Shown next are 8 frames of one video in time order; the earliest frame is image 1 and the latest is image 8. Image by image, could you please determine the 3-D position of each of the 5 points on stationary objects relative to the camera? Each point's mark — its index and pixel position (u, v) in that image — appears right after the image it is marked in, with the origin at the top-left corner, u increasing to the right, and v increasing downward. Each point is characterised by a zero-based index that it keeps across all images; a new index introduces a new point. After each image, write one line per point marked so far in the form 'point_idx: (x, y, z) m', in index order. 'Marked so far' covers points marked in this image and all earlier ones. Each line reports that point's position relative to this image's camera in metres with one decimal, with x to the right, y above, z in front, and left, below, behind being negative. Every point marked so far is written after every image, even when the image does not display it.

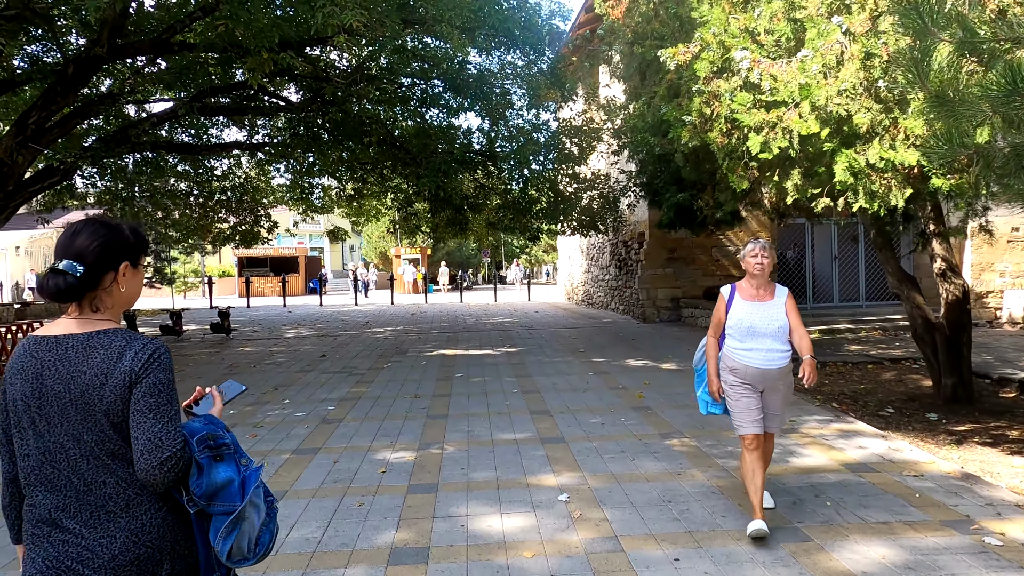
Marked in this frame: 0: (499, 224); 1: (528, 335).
0: (-0.2, +1.2, +12.0) m
1: (+0.3, -0.8, +12.0) m
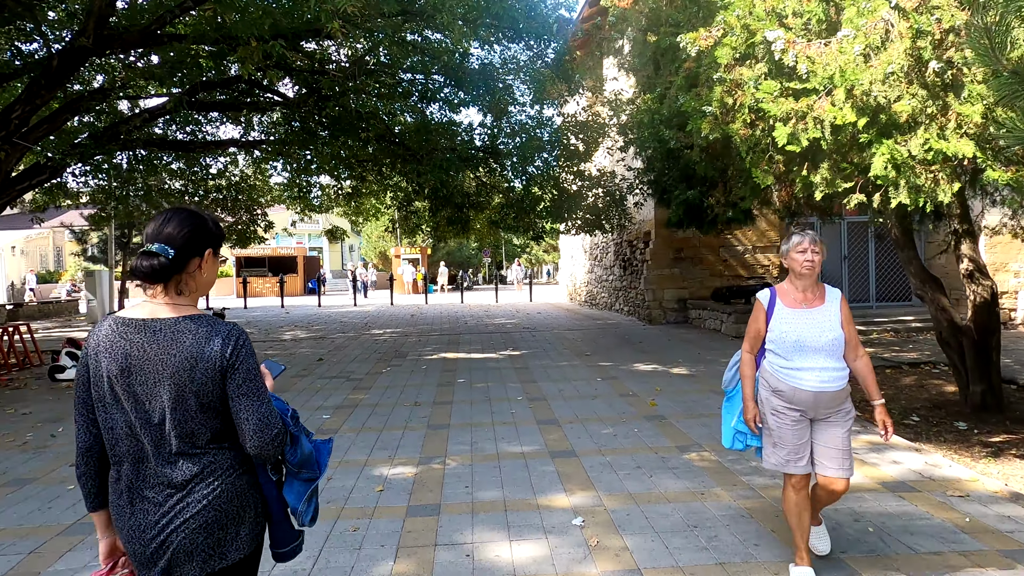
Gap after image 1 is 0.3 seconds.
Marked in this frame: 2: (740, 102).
0: (-0.2, +1.1, +11.6) m
1: (+0.4, -0.9, +11.7) m
2: (+1.7, +1.4, +4.8) m
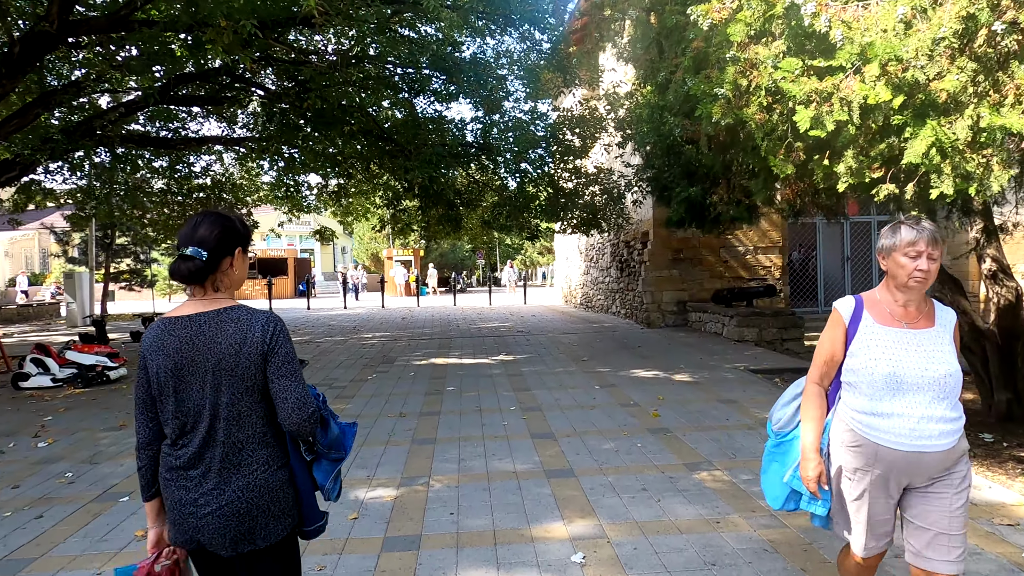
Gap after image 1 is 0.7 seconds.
0: (-0.3, +1.1, +11.2) m
1: (+0.2, -0.9, +11.2) m
2: (+1.6, +1.4, +4.4) m
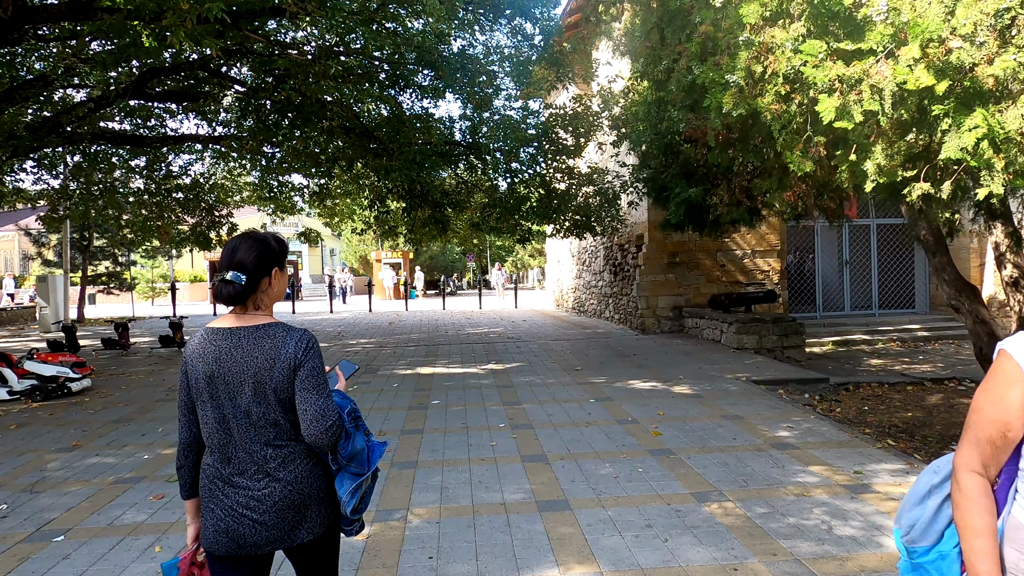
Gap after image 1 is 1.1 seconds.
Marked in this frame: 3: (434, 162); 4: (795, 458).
0: (-0.5, +1.0, +10.7) m
1: (+0.1, -1.0, +10.8) m
2: (+1.6, +1.3, +3.9) m
3: (-1.1, +1.7, +9.0) m
4: (+2.0, -1.2, +4.7) m
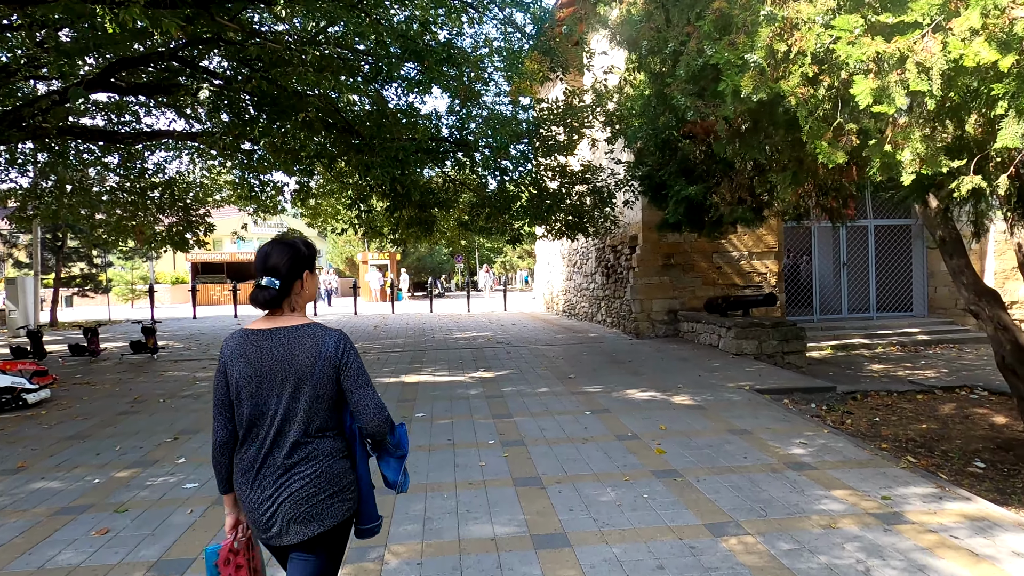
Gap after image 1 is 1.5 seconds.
0: (-0.6, +1.0, +10.3) m
1: (-0.1, -1.0, +10.3) m
2: (+1.5, +1.3, +3.5) m
3: (-1.2, +1.7, +8.5) m
4: (+1.9, -1.2, +4.2) m
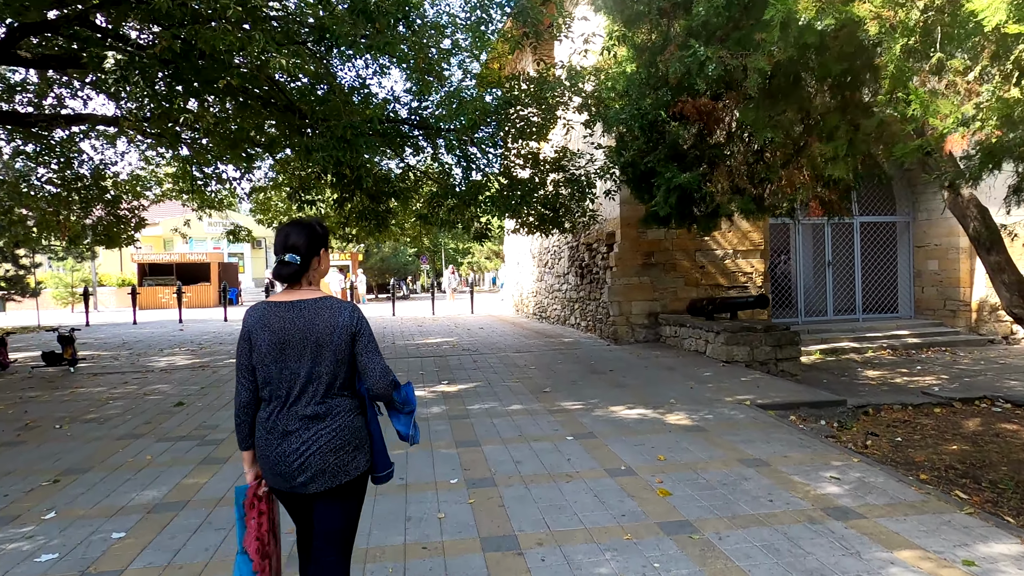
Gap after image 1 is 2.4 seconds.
0: (-1.1, +1.0, +9.2) m
1: (-0.5, -1.0, +9.3) m
2: (+1.4, +1.3, +2.6) m
3: (-1.6, +1.7, +7.4) m
4: (+1.8, -1.2, +3.3) m
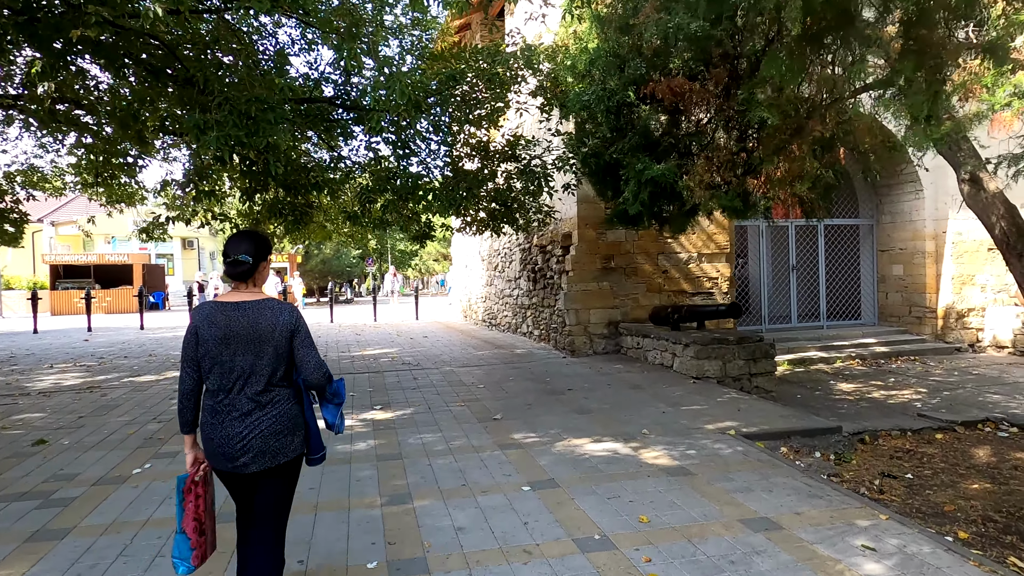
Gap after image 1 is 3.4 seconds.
0: (-1.7, +0.9, +8.0) m
1: (-1.2, -1.1, +8.1) m
2: (+1.2, +1.2, +1.6) m
3: (-2.1, +1.6, +6.2) m
4: (+1.5, -1.3, +2.4) m
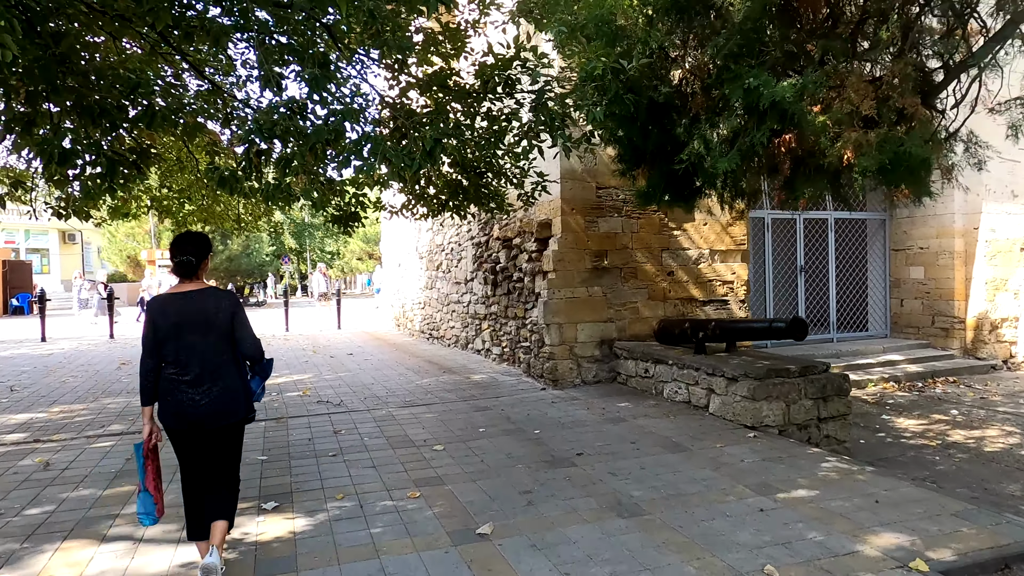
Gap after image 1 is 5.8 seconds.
0: (-2.0, +0.8, +5.2) m
1: (-1.4, -1.2, +5.3) m
2: (+1.7, +1.1, -0.9) m
3: (-2.1, +1.5, +3.3) m
4: (+2.0, -1.4, -0.1) m
